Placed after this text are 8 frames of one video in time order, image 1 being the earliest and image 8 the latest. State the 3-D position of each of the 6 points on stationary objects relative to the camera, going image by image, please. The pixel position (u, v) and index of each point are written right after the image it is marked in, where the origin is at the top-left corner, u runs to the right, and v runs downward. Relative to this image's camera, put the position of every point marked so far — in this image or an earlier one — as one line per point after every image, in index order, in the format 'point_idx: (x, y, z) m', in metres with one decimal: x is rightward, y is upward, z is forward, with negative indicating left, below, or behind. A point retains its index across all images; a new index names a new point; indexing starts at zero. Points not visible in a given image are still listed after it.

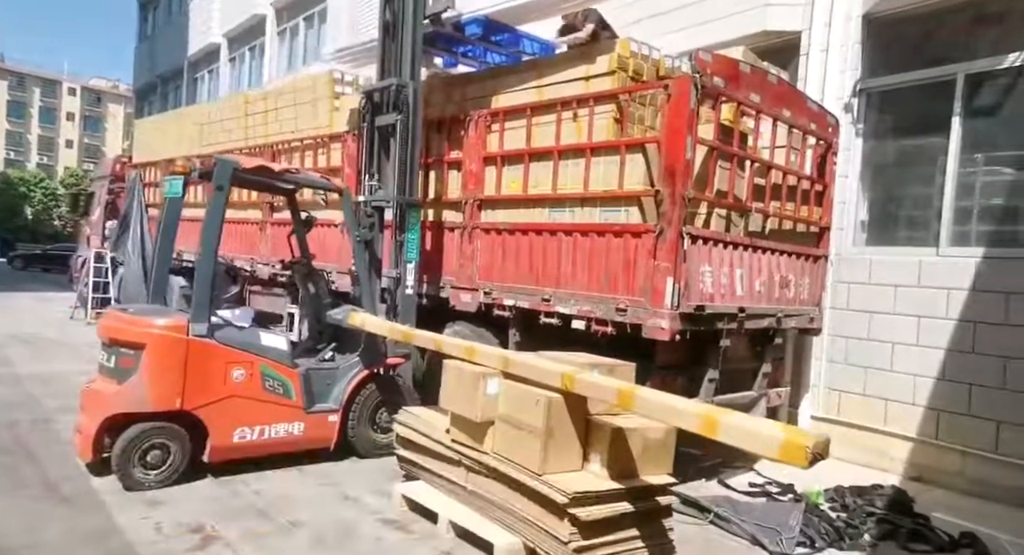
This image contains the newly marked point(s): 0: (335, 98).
0: (-2.1, +2.2, +9.0) m
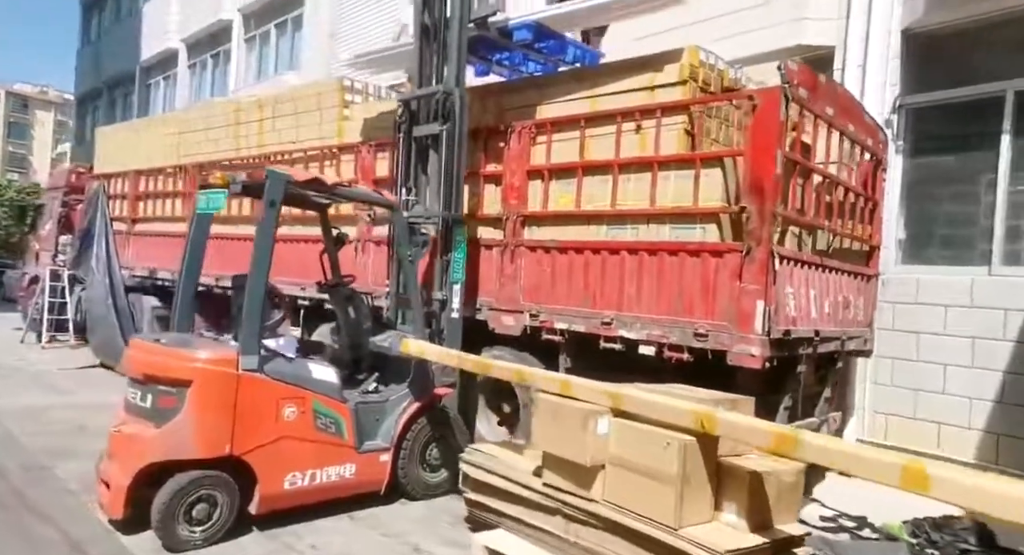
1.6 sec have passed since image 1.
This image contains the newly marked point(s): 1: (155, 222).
0: (-1.9, +2.0, +8.5) m
1: (-6.0, +0.9, +12.3) m
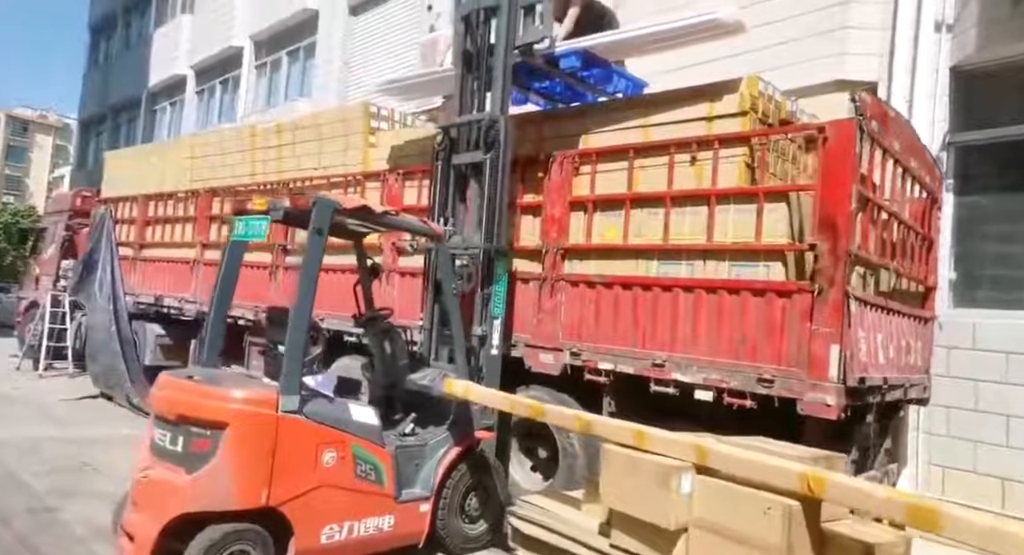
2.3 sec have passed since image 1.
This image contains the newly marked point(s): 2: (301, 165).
0: (-1.5, +1.6, +8.2) m
1: (-5.7, +0.5, +12.0) m
2: (-2.6, +1.4, +9.3) m
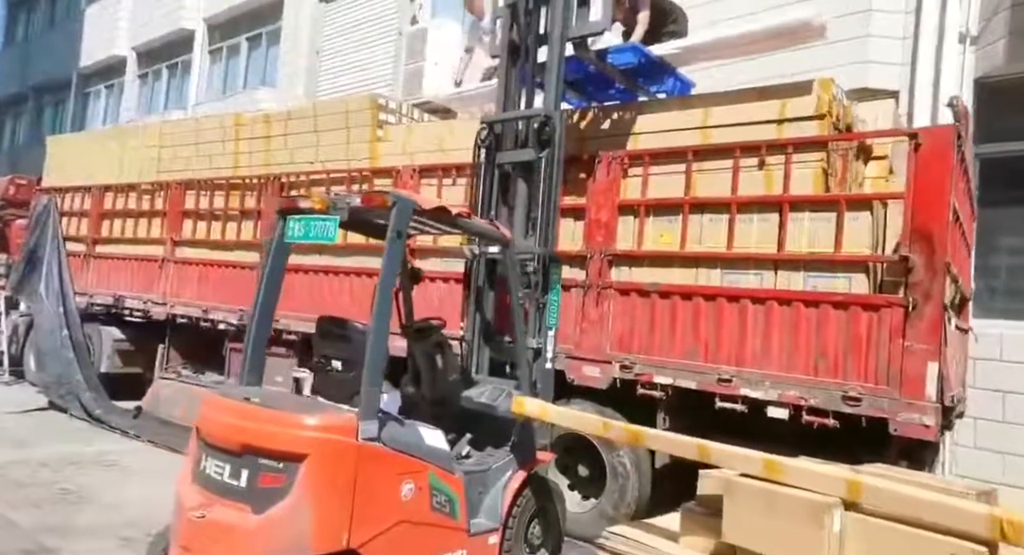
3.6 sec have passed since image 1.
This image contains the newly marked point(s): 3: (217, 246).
0: (-1.4, +1.6, +7.7) m
1: (-5.9, +0.5, +11.1) m
2: (-2.6, +1.4, +8.7) m
3: (-3.8, +0.4, +9.5) m
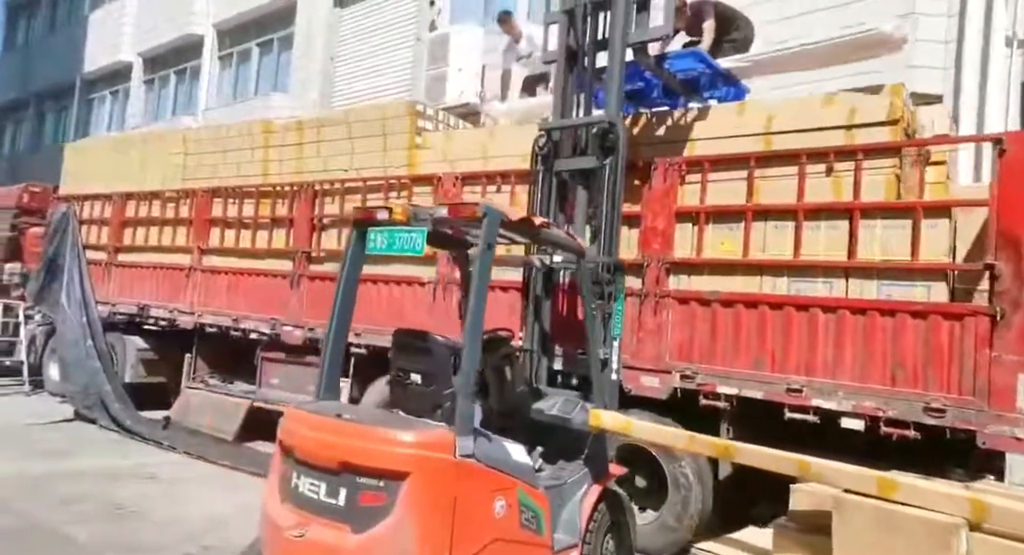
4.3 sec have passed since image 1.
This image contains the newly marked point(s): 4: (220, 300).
0: (-1.0, +1.5, +7.7) m
1: (-5.5, +0.4, +11.0) m
2: (-2.2, +1.3, +8.6) m
3: (-3.4, +0.3, +9.4) m
4: (-3.9, -0.3, +9.7) m
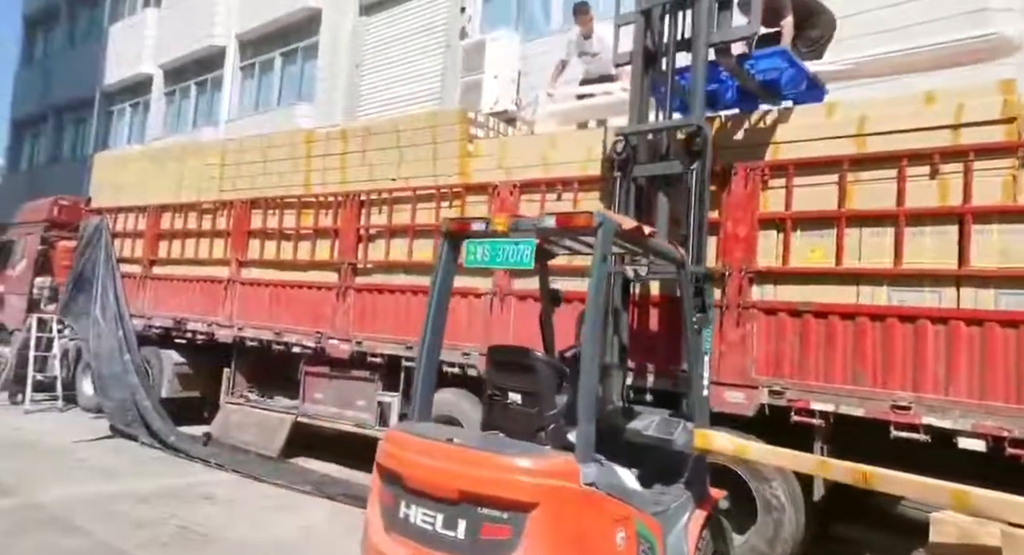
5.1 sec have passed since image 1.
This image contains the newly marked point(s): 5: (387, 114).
0: (-0.5, +1.4, +7.5) m
1: (-4.9, +0.2, +10.8) m
2: (-1.6, +1.2, +8.4) m
3: (-2.8, +0.1, +9.2) m
4: (-3.3, -0.5, +9.5) m
5: (-2.9, +3.8, +16.8) m
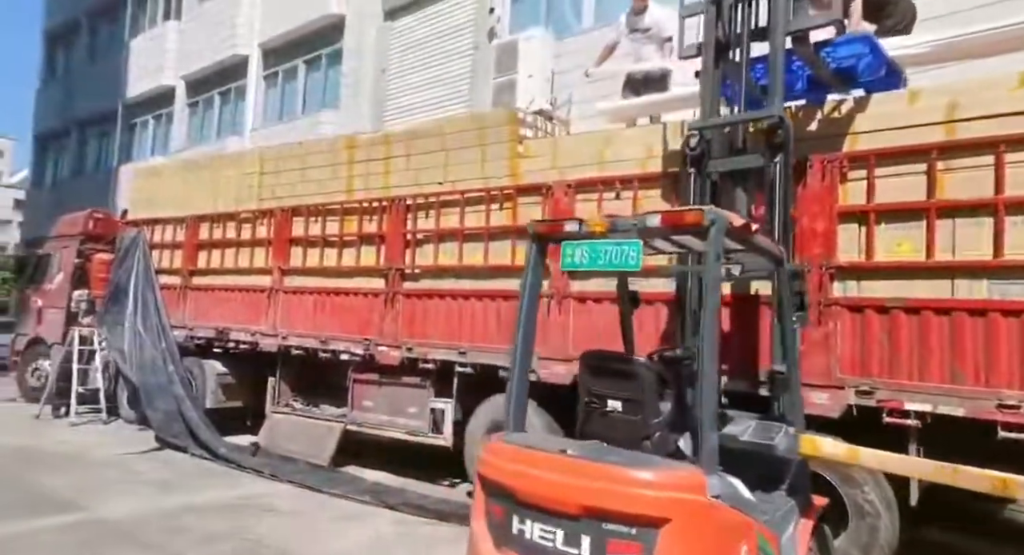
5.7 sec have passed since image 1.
0: (+0.1, +1.4, +7.3) m
1: (-4.3, 0.0, +10.8) m
2: (-1.1, +1.1, +8.3) m
3: (-2.3, 0.0, +9.1) m
4: (-2.6, -0.6, +9.4) m
5: (-2.2, +3.7, +16.7) m
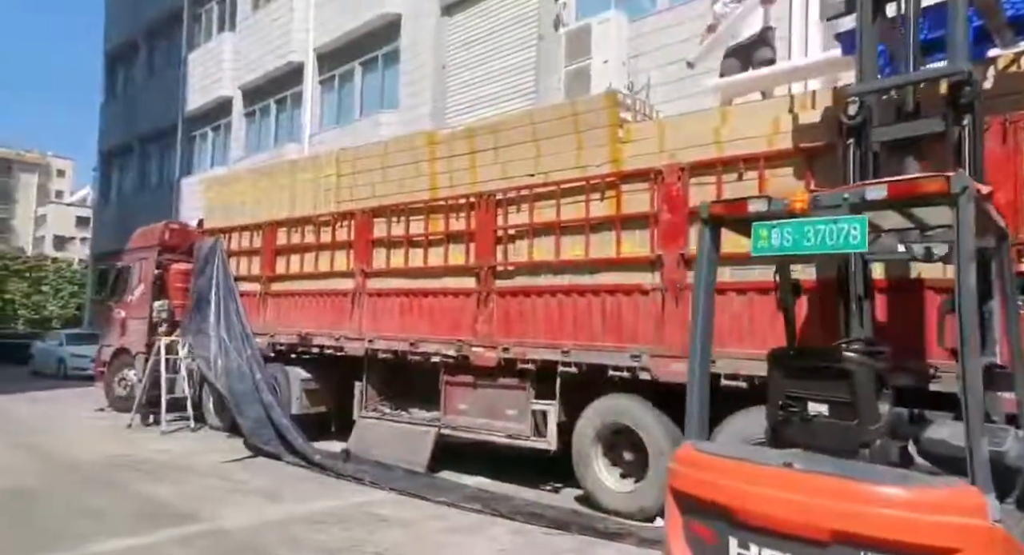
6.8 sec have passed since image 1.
0: (+1.0, +1.4, +6.9) m
1: (-3.0, 0.0, +10.6) m
2: (0.0, +1.2, +7.9) m
3: (-1.1, 0.0, +8.8) m
4: (-1.5, -0.6, +9.1) m
5: (-0.7, +3.7, +16.3) m
